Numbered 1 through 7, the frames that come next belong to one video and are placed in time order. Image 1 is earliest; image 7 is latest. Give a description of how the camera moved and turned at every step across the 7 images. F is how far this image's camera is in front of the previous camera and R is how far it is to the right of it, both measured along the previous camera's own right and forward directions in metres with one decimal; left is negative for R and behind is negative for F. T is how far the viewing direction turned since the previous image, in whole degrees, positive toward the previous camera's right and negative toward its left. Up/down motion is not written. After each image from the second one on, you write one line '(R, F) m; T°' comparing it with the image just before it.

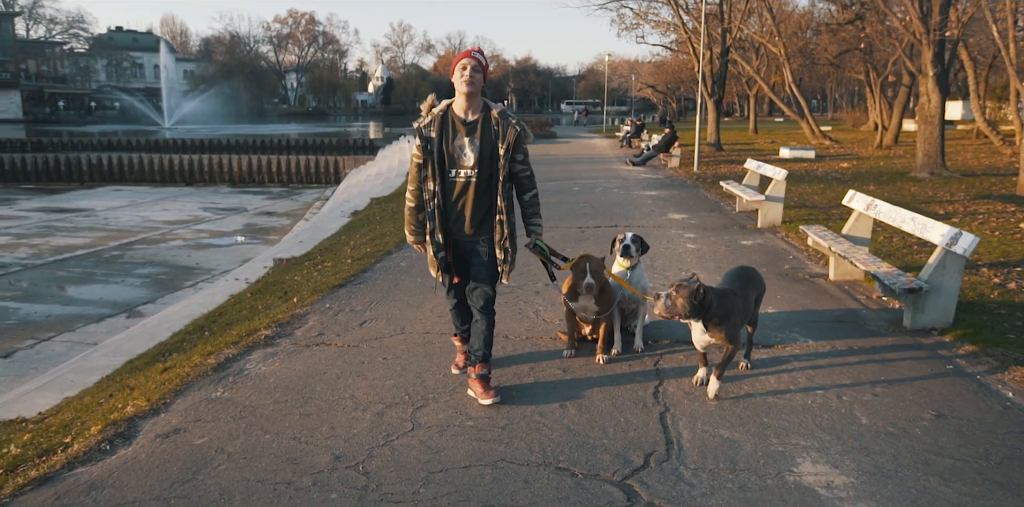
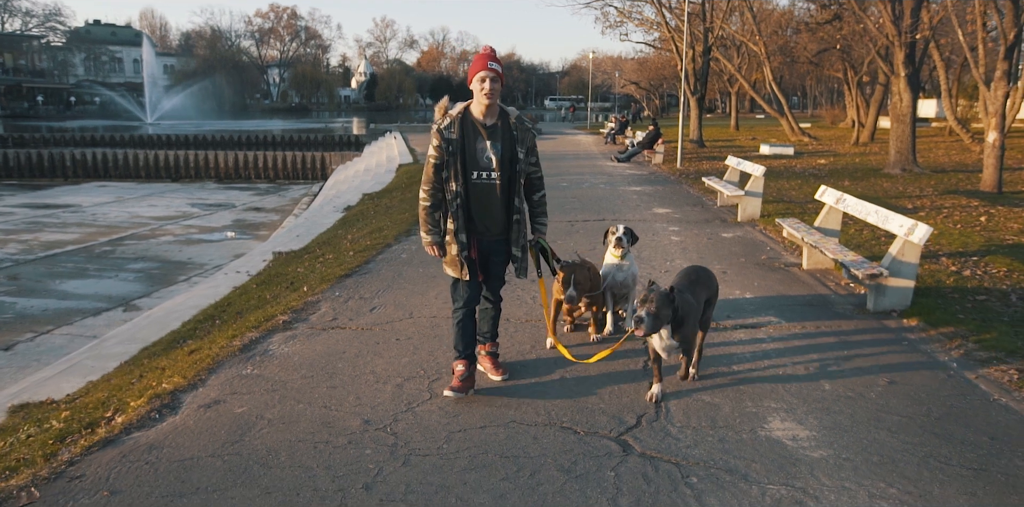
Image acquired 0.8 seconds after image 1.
(-0.1, -0.5) m; +1°
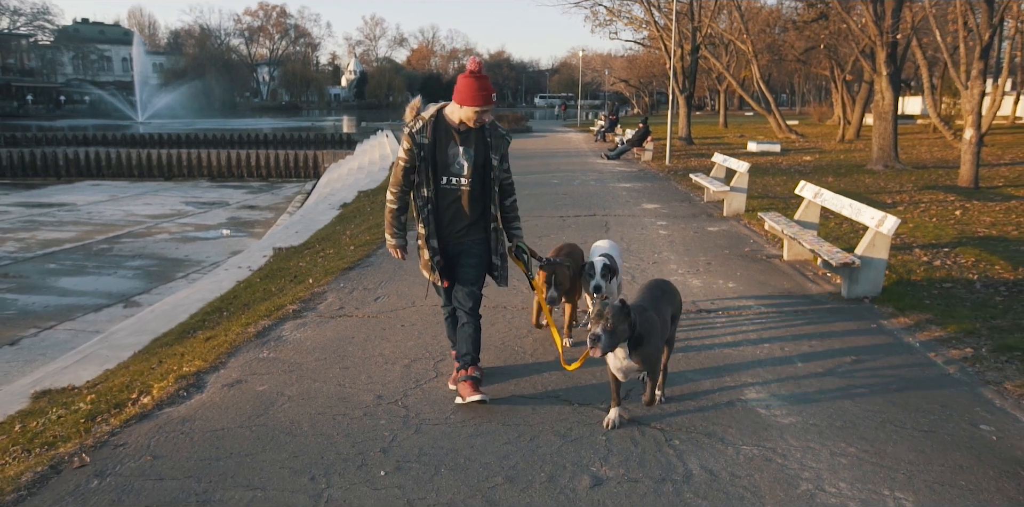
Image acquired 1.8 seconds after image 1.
(-0.1, -0.4) m; +1°
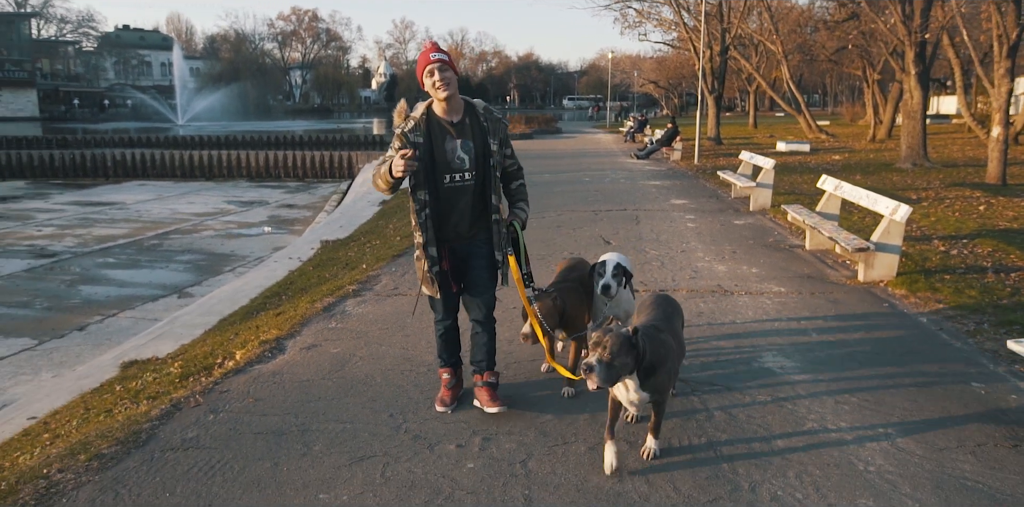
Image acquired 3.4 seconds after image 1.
(-0.1, -0.6) m; -2°
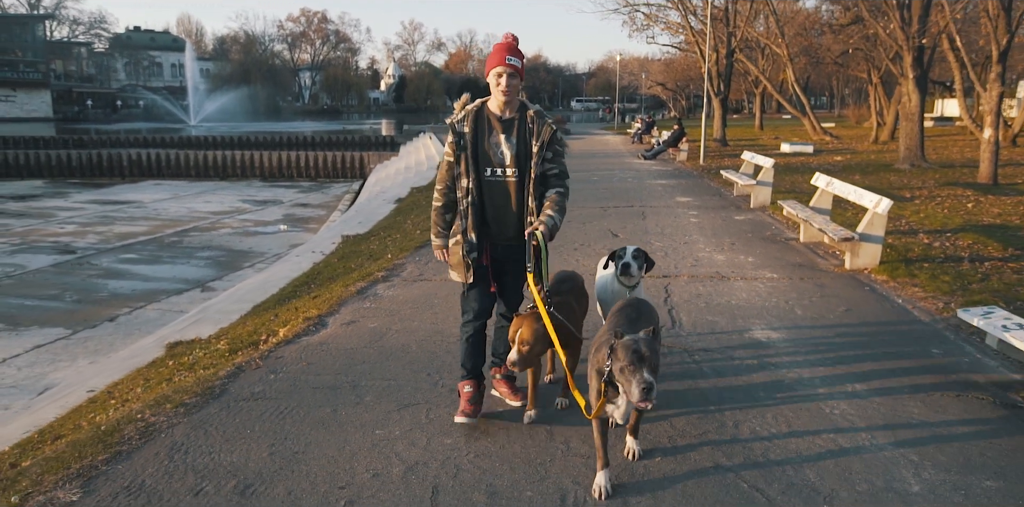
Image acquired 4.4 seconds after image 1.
(-0.1, -0.7) m; -1°
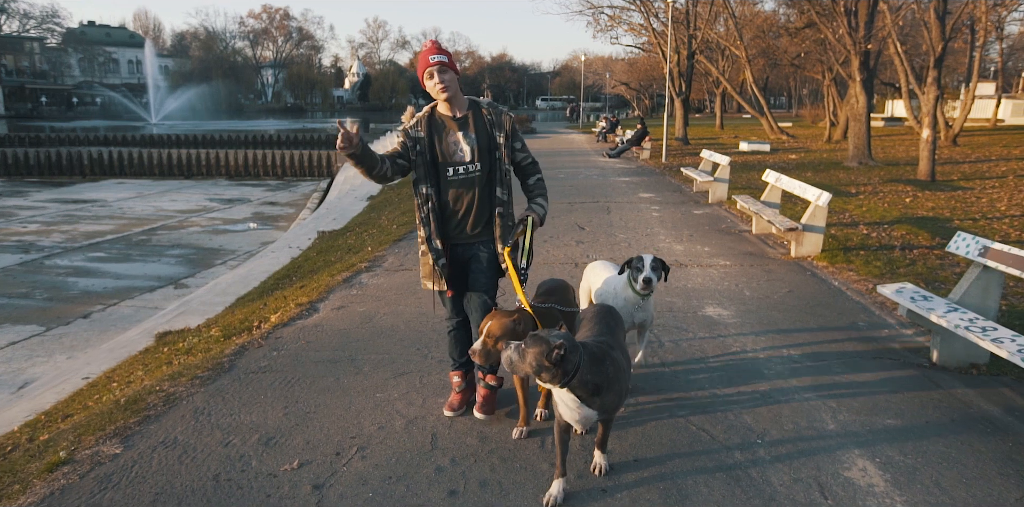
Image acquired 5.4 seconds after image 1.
(-0.1, -0.6) m; +3°
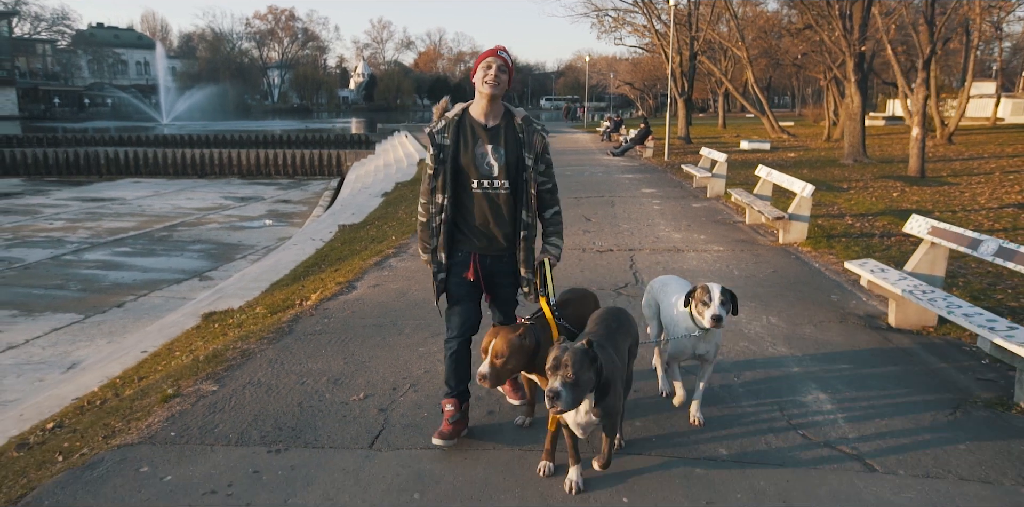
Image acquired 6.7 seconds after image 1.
(-0.1, -0.9) m; 0°
